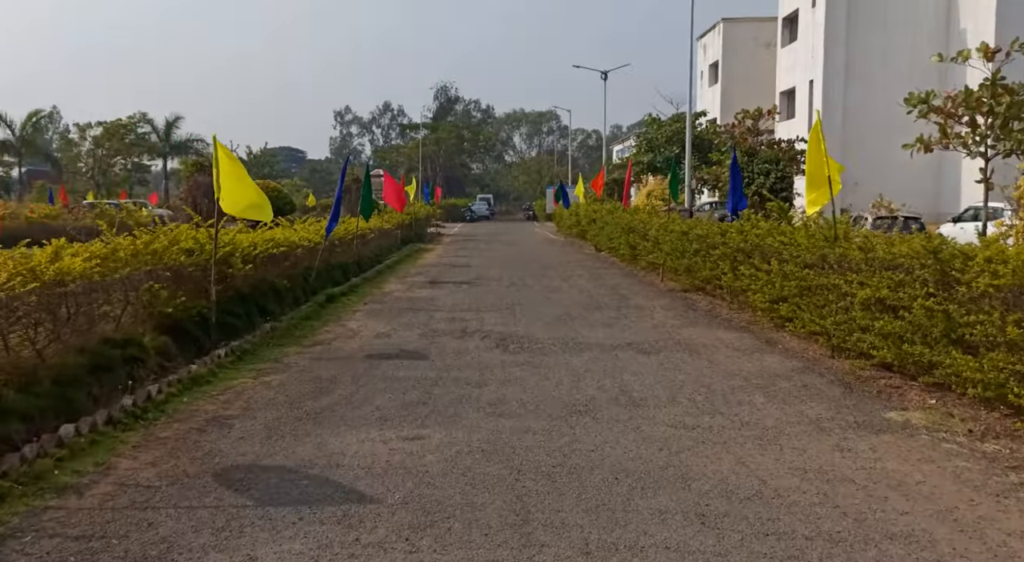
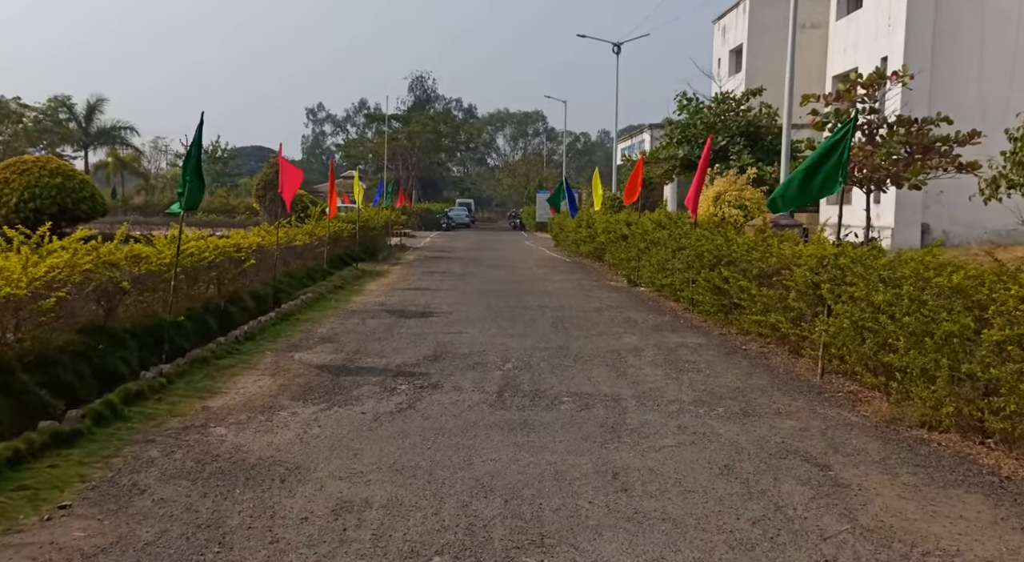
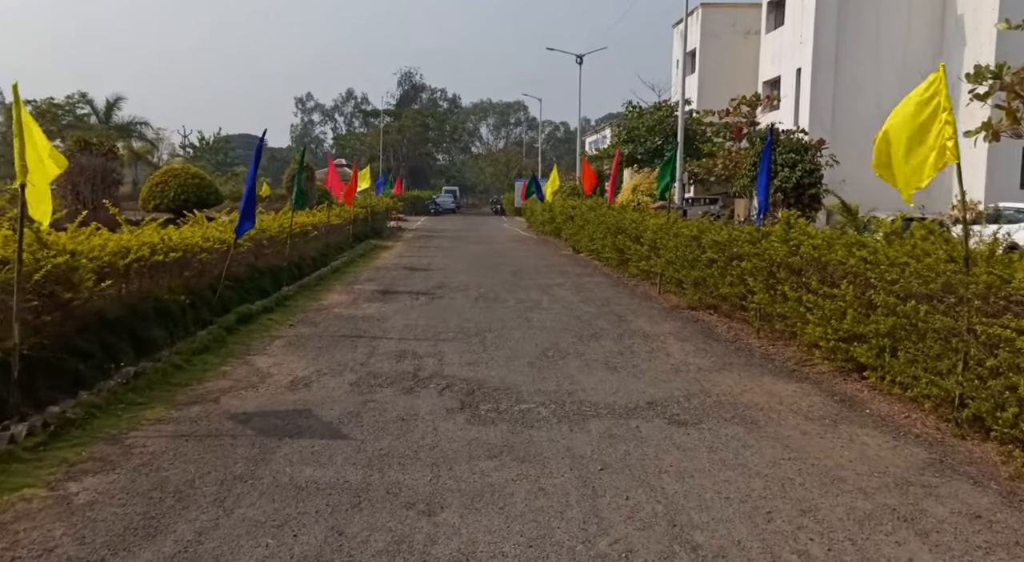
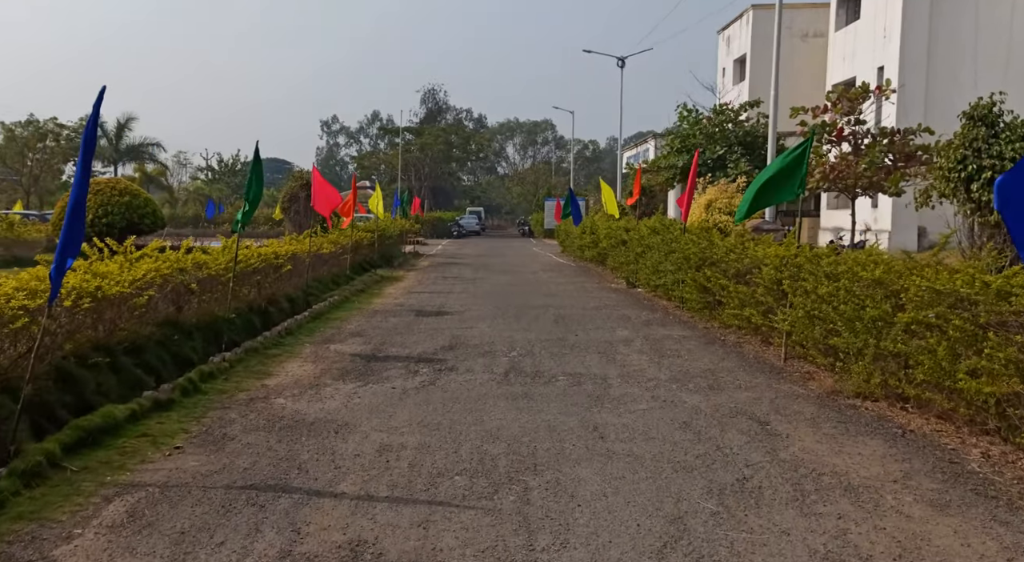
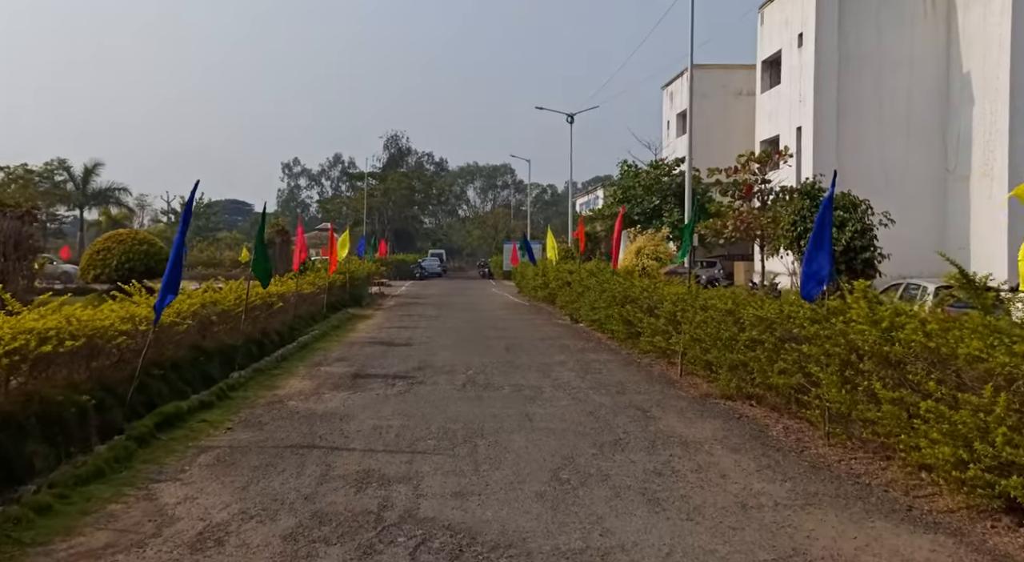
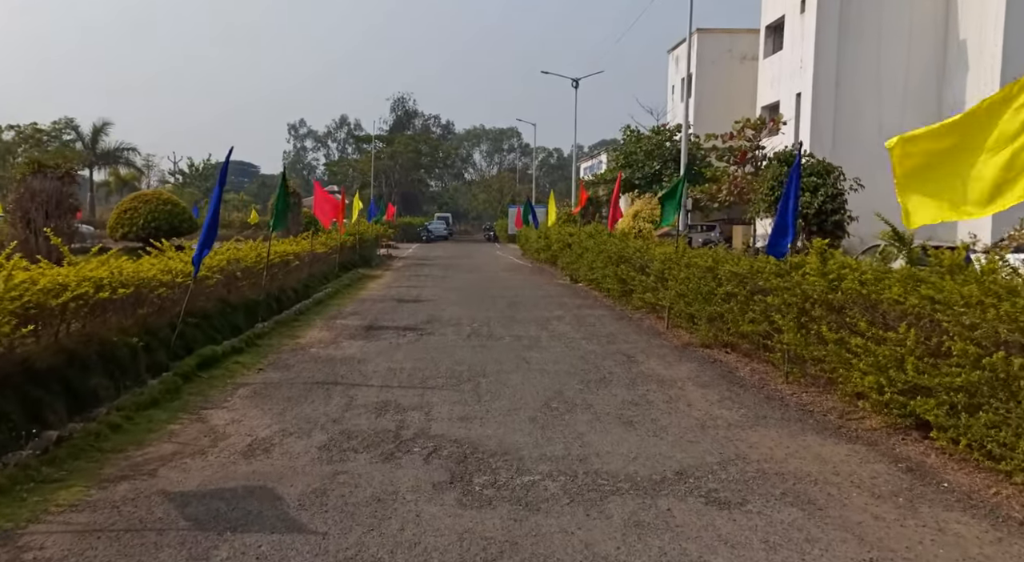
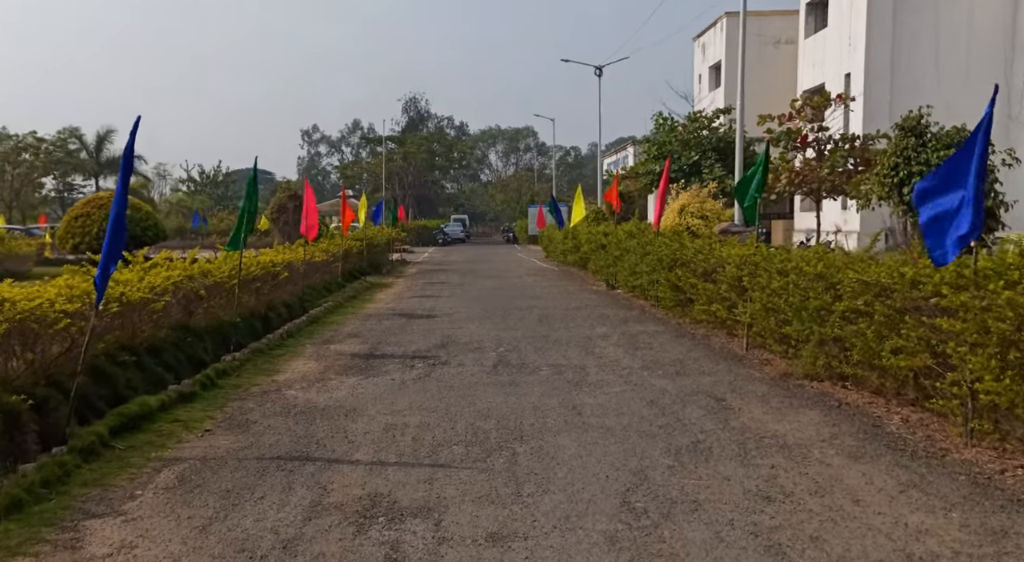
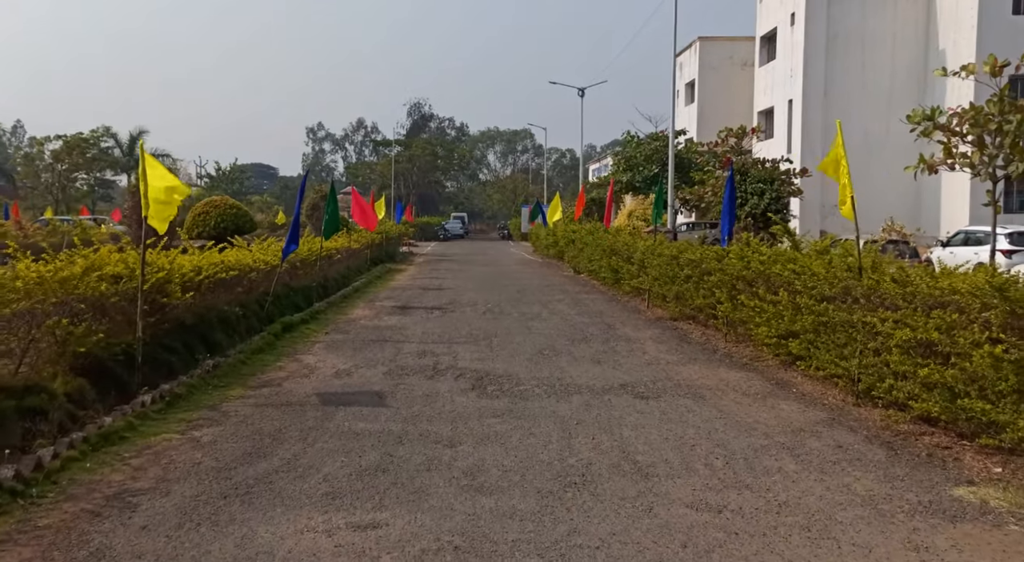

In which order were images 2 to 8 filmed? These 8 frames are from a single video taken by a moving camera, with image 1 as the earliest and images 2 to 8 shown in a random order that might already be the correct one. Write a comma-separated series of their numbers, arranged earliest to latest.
8, 3, 6, 5, 7, 4, 2
